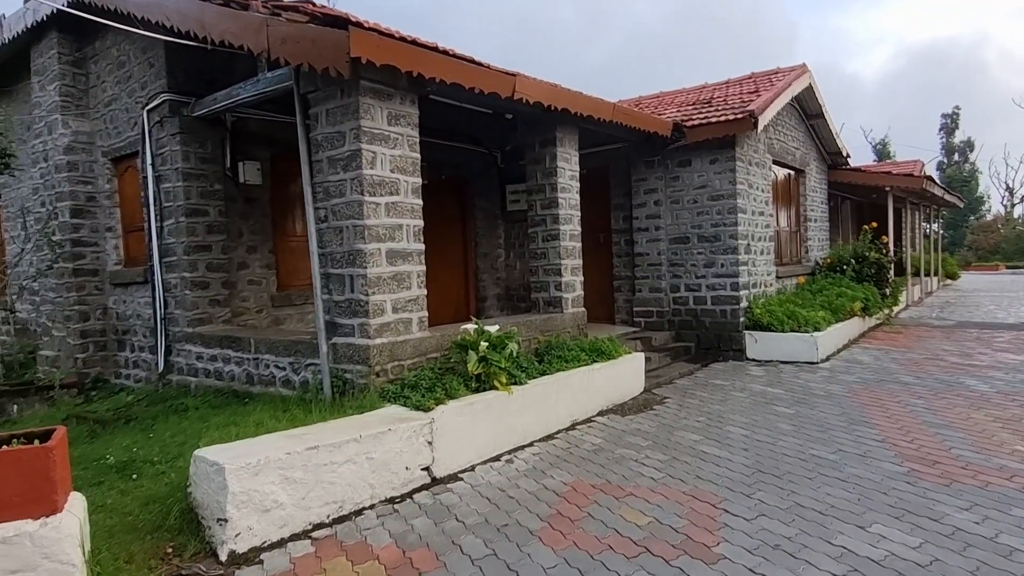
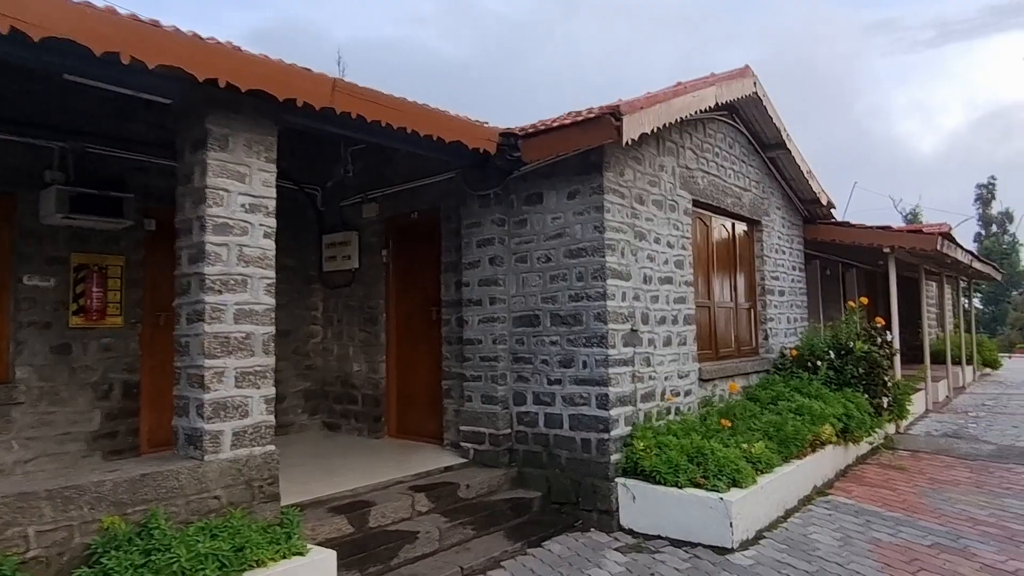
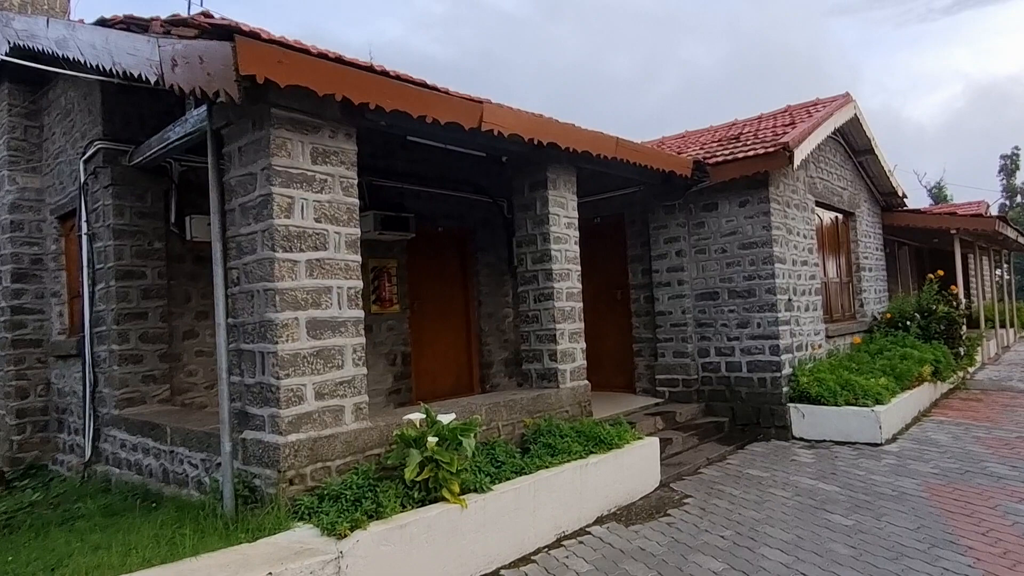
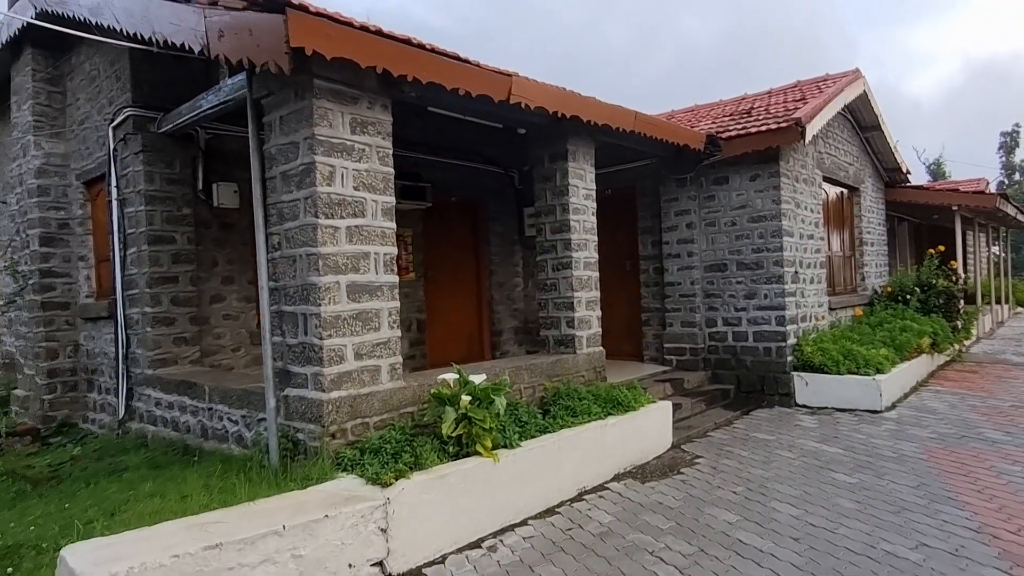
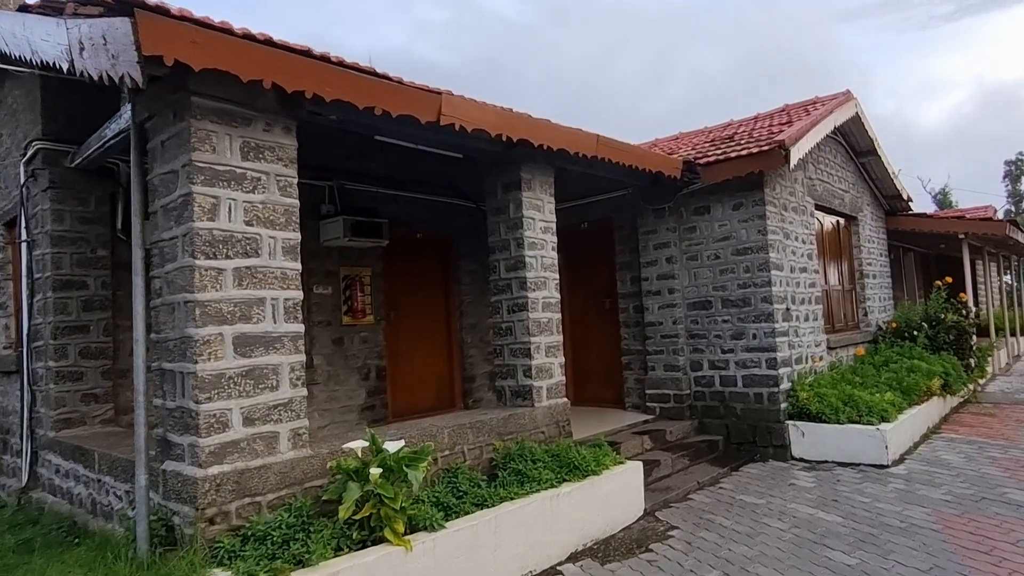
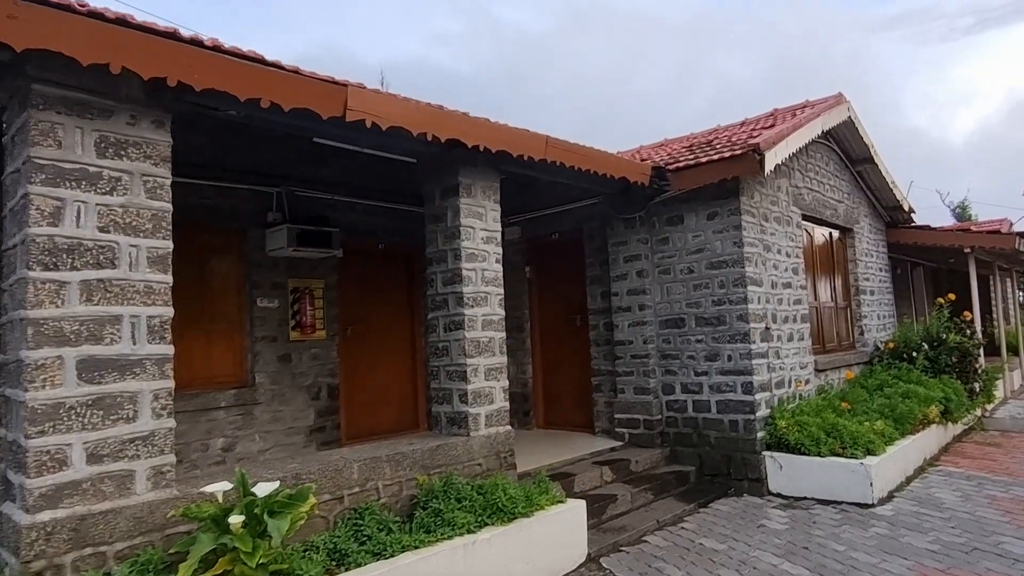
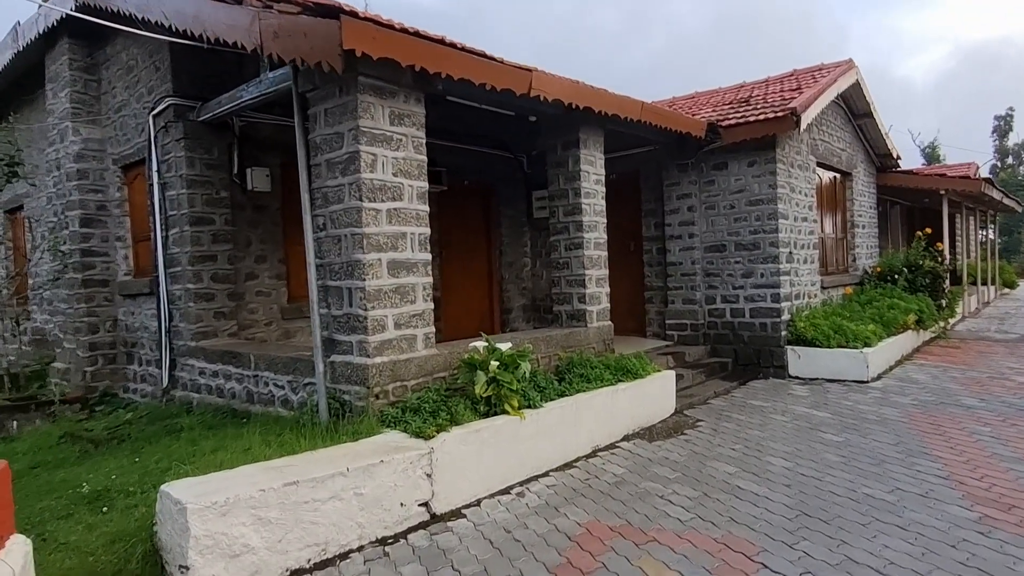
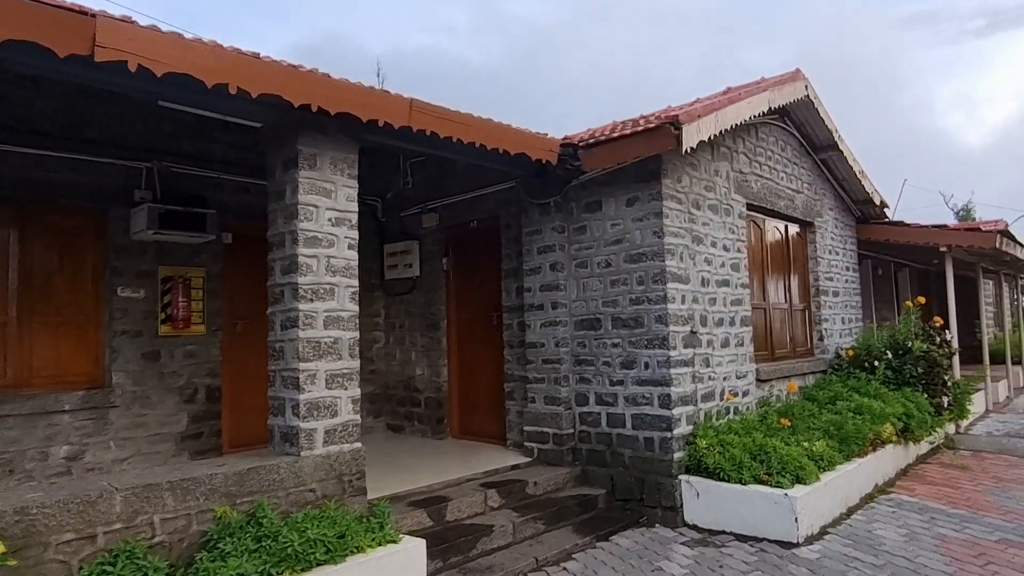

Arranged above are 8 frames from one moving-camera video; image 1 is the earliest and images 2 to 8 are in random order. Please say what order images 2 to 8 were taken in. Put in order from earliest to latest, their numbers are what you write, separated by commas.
7, 4, 3, 5, 6, 8, 2
